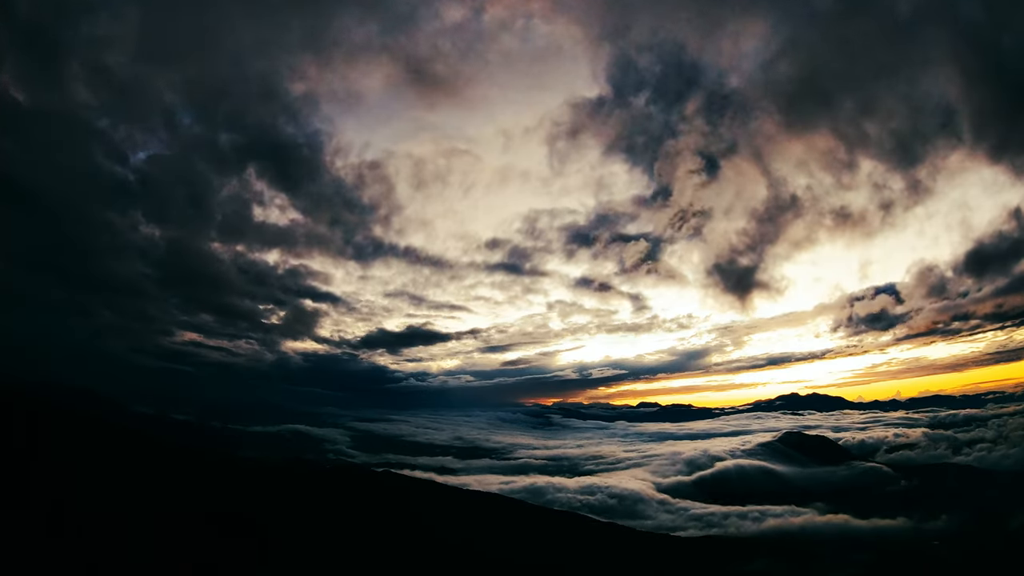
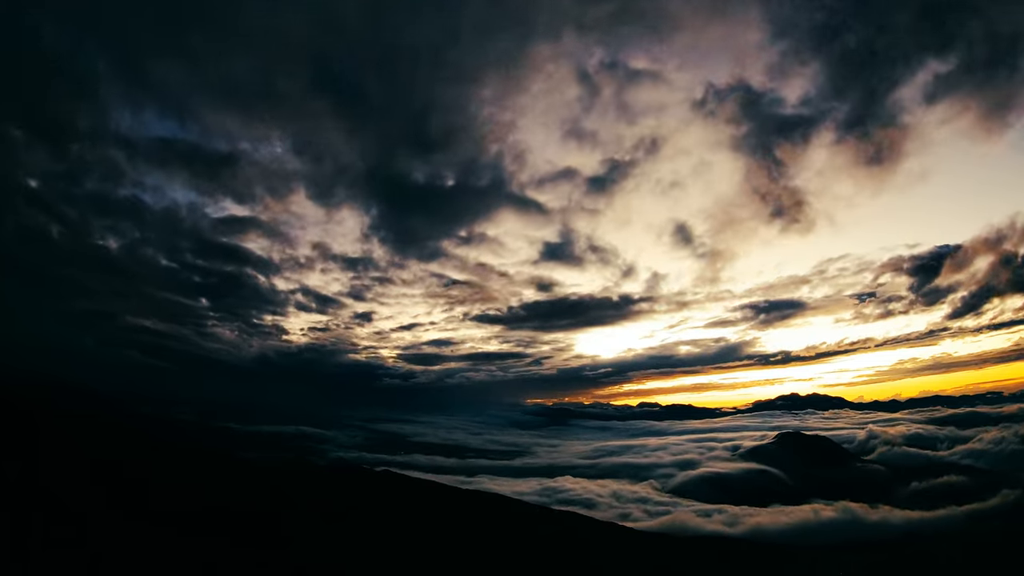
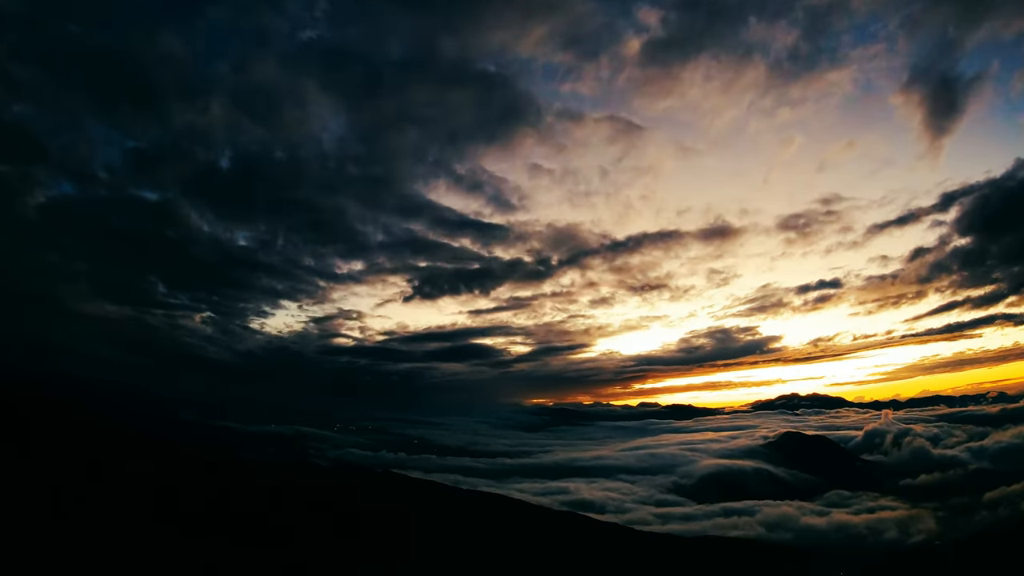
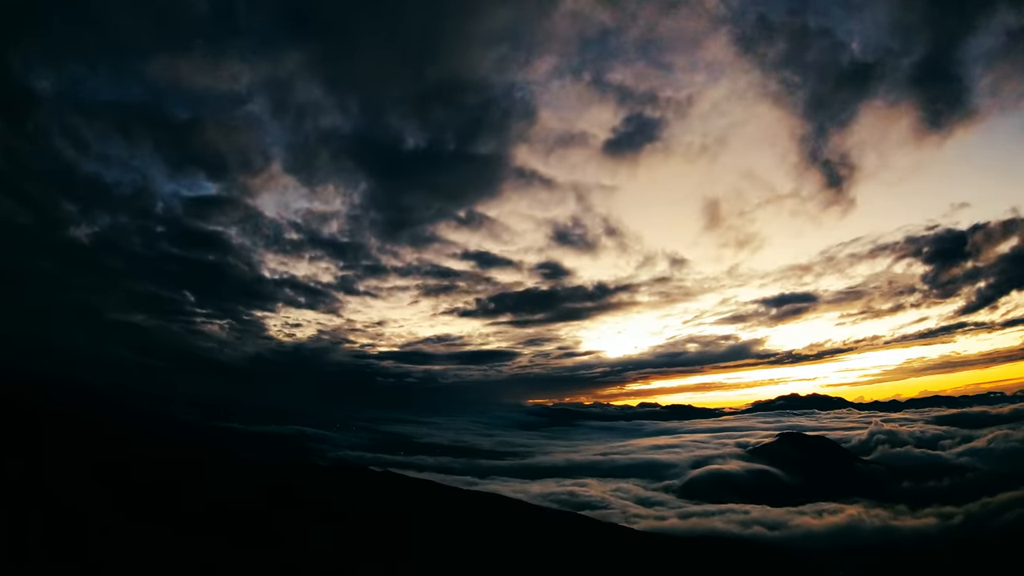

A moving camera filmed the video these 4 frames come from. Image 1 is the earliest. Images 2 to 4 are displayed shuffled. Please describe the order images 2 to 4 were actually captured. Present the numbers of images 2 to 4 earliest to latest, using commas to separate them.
2, 4, 3
